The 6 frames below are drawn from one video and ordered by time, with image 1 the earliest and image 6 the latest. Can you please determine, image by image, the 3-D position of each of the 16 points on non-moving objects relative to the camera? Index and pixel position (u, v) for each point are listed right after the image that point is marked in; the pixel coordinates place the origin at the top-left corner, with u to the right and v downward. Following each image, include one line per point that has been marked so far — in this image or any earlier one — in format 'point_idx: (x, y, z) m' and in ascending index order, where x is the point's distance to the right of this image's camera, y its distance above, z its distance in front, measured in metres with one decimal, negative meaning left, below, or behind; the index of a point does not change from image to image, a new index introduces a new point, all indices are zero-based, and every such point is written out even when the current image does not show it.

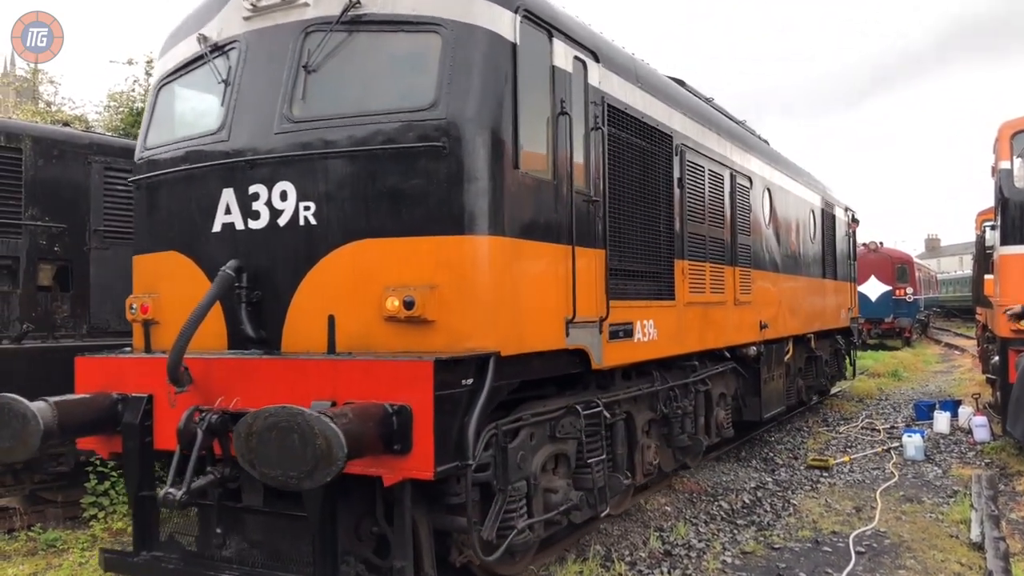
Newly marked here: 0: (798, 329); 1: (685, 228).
0: (+3.2, -0.5, +10.1) m
1: (+1.2, +0.4, +6.5) m
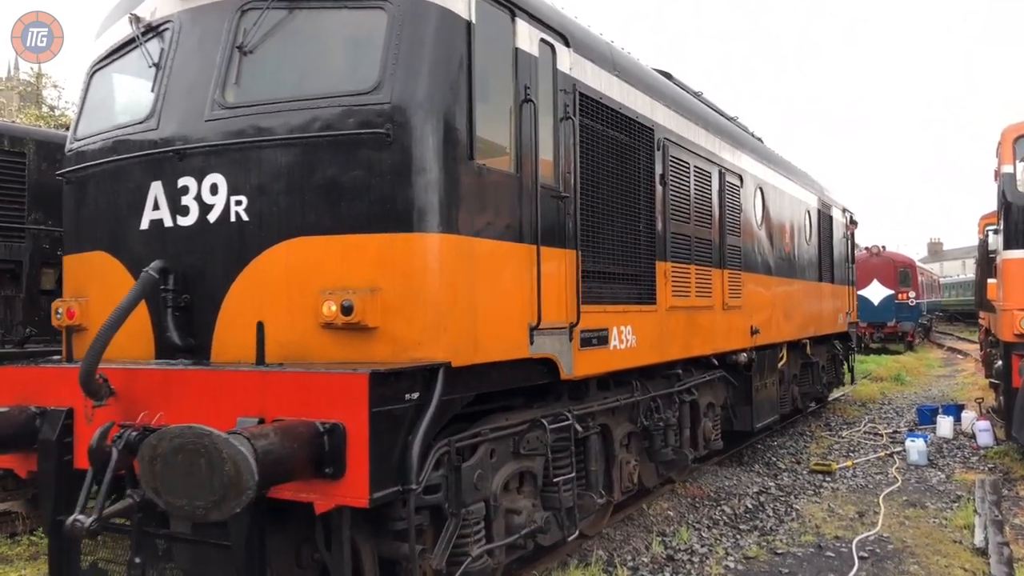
0: (+3.0, -0.5, +9.7) m
1: (+1.1, +0.4, +6.1) m
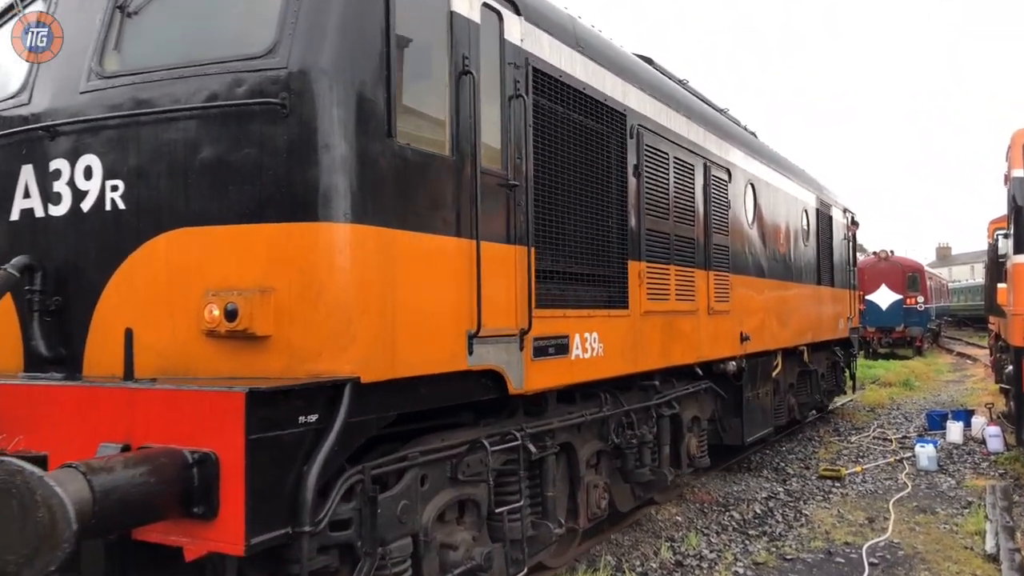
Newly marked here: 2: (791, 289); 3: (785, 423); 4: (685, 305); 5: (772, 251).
0: (+2.8, -0.5, +9.1) m
1: (+0.8, +0.4, +5.6) m
2: (+2.9, 0.0, +9.2) m
3: (+2.9, -1.4, +9.4) m
4: (+1.2, -0.1, +6.1) m
5: (+2.5, +0.4, +8.7) m
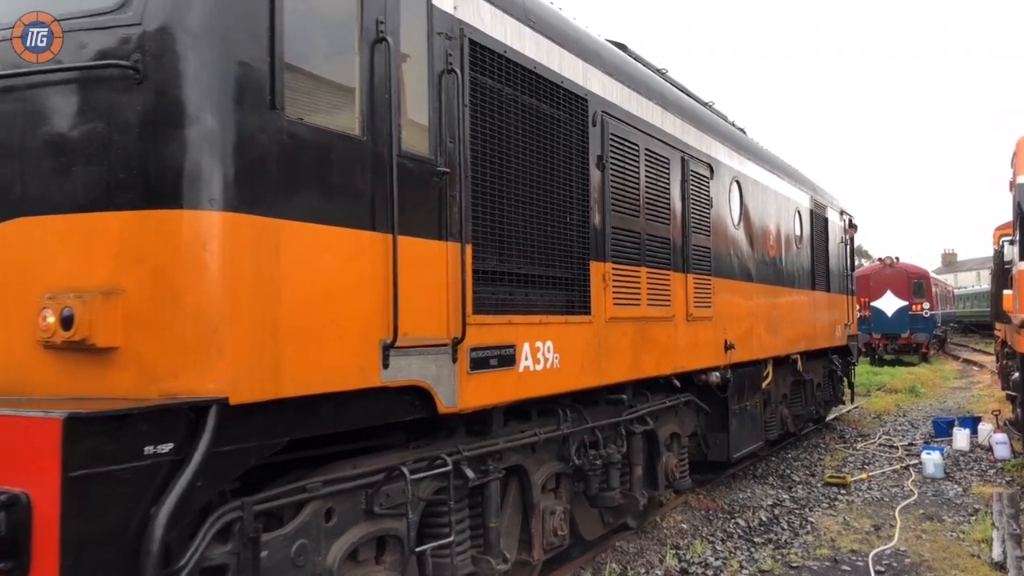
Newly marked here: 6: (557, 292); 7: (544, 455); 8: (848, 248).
0: (+2.6, -0.6, +8.6) m
1: (+0.5, +0.4, +5.0) m
2: (+2.6, -0.1, +8.7) m
3: (+2.6, -1.5, +8.8) m
4: (+0.9, -0.1, +5.6) m
5: (+2.3, +0.3, +8.1) m
6: (+0.2, 0.0, +4.5) m
7: (+0.2, -0.9, +4.6) m
8: (+4.6, +0.6, +12.3) m
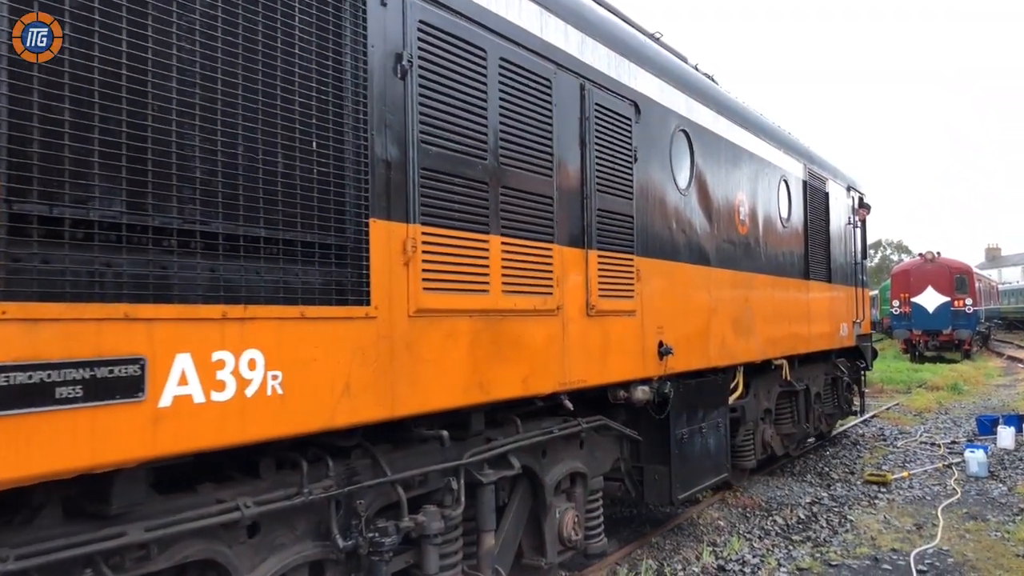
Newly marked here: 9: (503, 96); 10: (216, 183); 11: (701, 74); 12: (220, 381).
0: (+1.8, -0.5, +6.7) m
1: (-0.3, +0.5, +3.2) m
2: (+1.9, 0.0, +6.8) m
3: (+1.9, -1.4, +7.0) m
4: (+0.1, -0.1, +3.8) m
5: (+1.5, +0.4, +6.2) m
6: (-0.7, +0.1, +2.7) m
7: (-0.7, -0.8, +2.8) m
8: (+4.0, +0.7, +10.4) m
9: (0.0, +0.8, +3.8) m
10: (-0.8, +0.3, +2.5) m
11: (+1.4, +1.6, +6.6) m
12: (-0.8, -0.2, +2.4) m
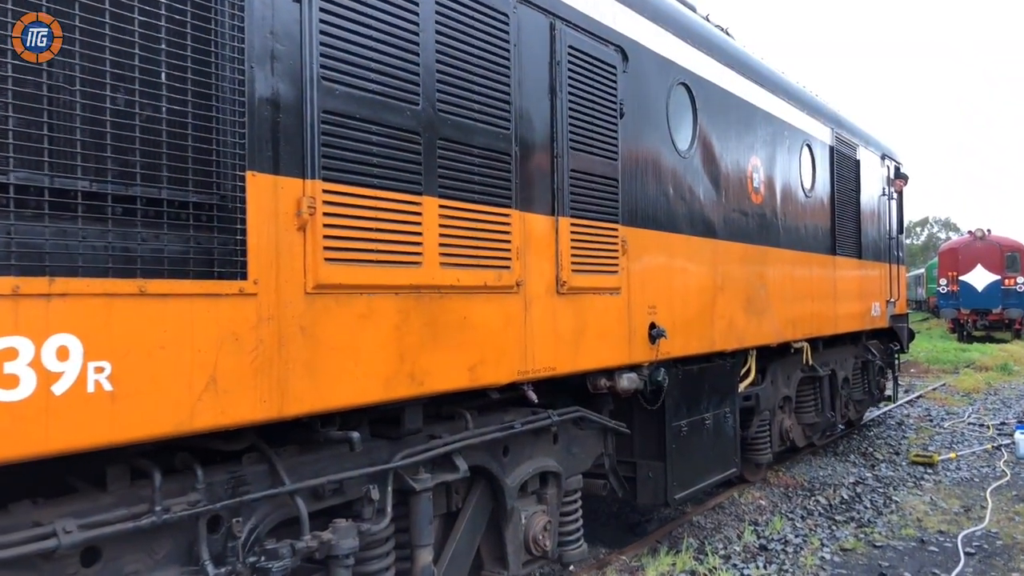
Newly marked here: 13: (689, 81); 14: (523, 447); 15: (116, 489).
0: (+1.7, -0.3, +6.0) m
1: (-0.6, +0.5, +2.6) m
2: (+1.8, +0.2, +6.1) m
3: (+1.8, -1.2, +6.3) m
4: (-0.2, 0.0, +3.2) m
5: (+1.4, +0.6, +5.6) m
6: (-0.9, +0.1, +2.2) m
7: (-1.0, -0.7, +2.3) m
8: (+4.1, +0.9, +9.6) m
9: (-0.2, +0.9, +3.2) m
10: (-1.1, +0.4, +1.9) m
11: (+1.3, +1.7, +5.9) m
12: (-1.1, -0.2, +1.9) m
13: (+1.0, +1.2, +5.2) m
14: (0.0, -0.7, +3.8) m
15: (-1.0, -0.5, +2.3) m
